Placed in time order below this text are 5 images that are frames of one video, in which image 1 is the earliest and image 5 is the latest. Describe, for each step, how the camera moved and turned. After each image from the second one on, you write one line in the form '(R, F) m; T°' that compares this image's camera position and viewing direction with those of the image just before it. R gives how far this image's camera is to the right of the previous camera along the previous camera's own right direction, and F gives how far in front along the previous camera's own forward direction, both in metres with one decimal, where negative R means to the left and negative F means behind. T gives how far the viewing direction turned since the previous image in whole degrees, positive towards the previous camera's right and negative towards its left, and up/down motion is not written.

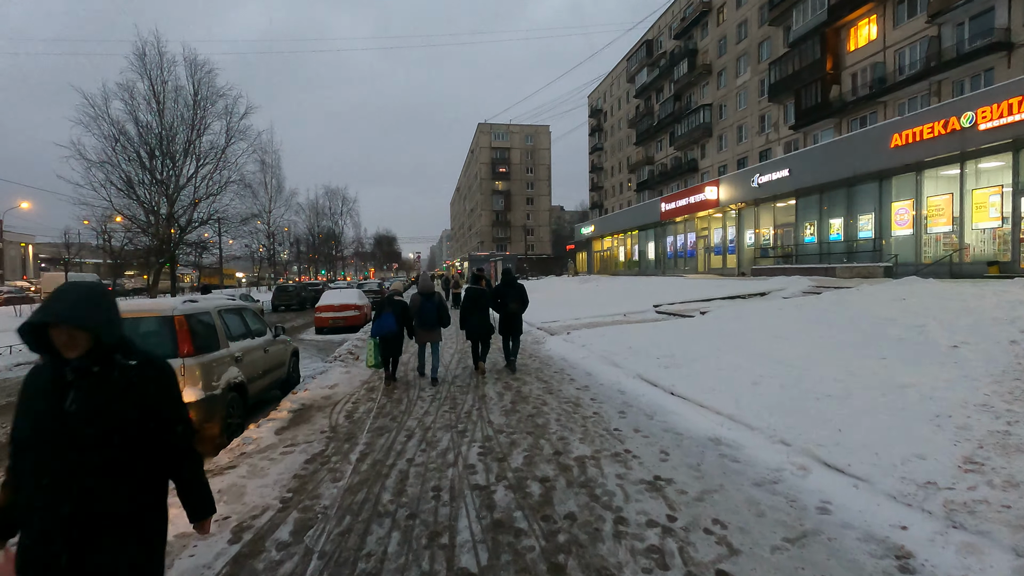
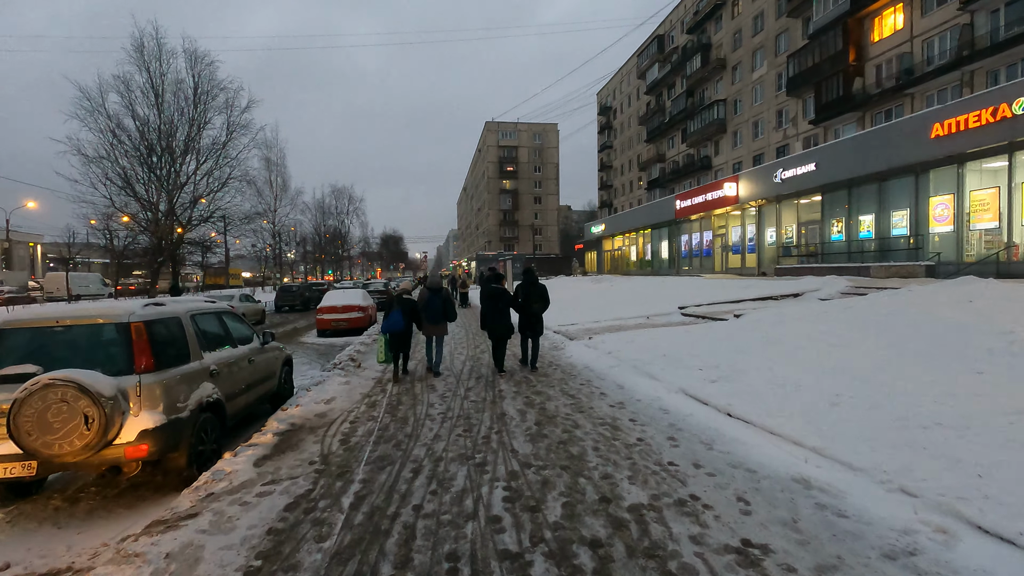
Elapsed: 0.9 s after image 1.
(-0.2, +1.0) m; -1°
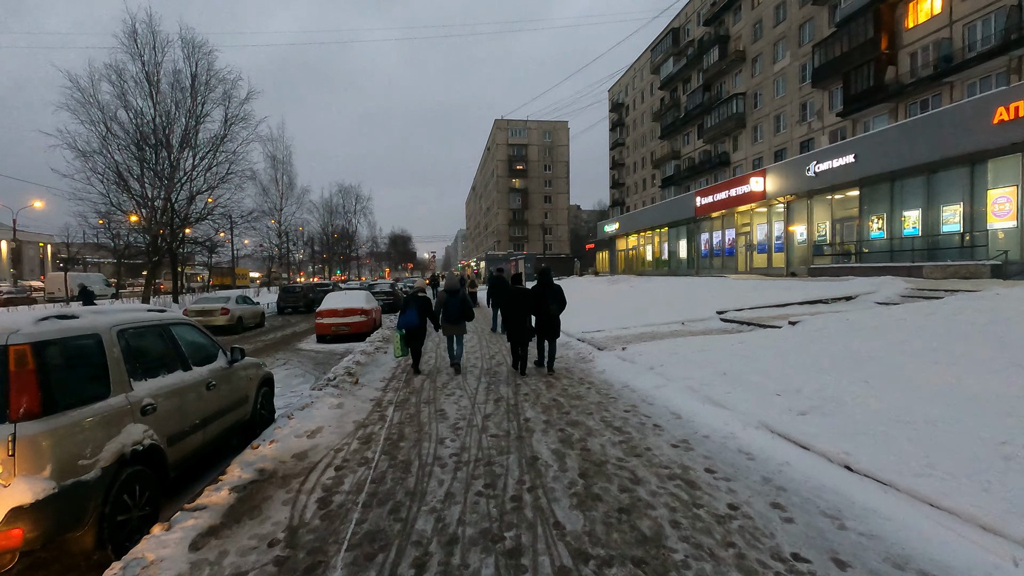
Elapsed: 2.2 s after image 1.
(-0.2, +1.3) m; -1°
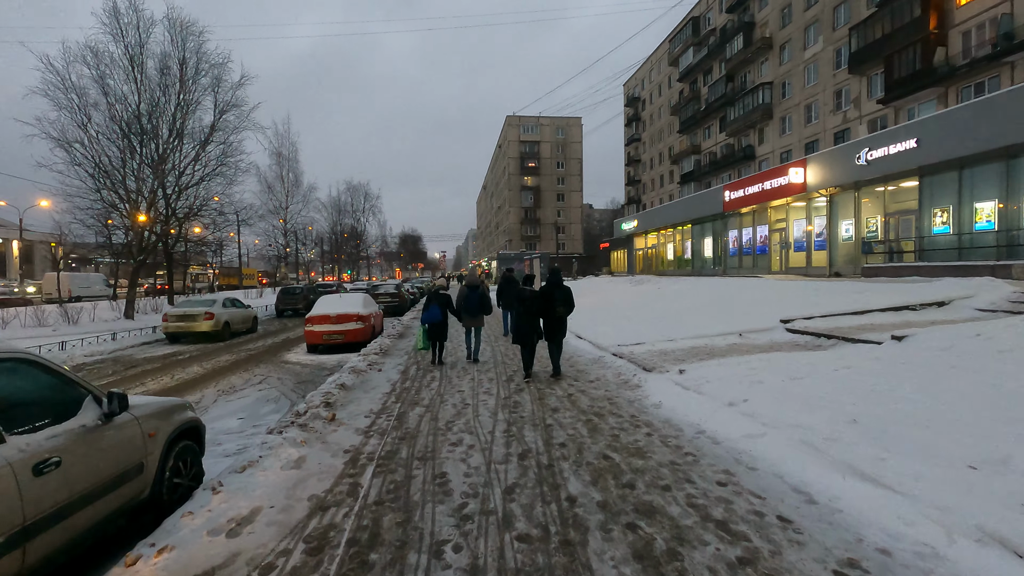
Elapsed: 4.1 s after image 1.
(-0.2, +1.9) m; -1°
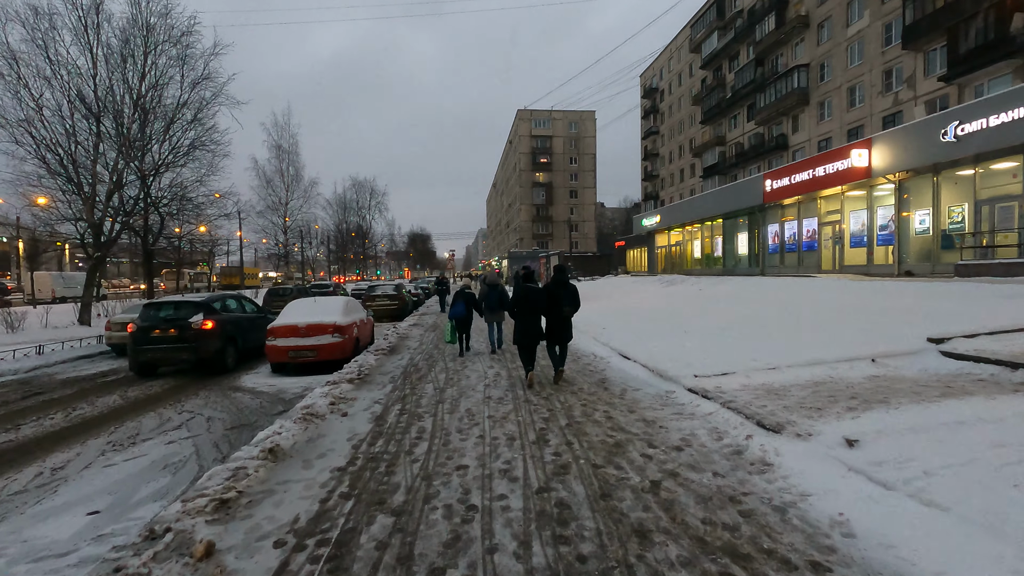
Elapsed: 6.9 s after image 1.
(-0.2, +2.9) m; -1°
